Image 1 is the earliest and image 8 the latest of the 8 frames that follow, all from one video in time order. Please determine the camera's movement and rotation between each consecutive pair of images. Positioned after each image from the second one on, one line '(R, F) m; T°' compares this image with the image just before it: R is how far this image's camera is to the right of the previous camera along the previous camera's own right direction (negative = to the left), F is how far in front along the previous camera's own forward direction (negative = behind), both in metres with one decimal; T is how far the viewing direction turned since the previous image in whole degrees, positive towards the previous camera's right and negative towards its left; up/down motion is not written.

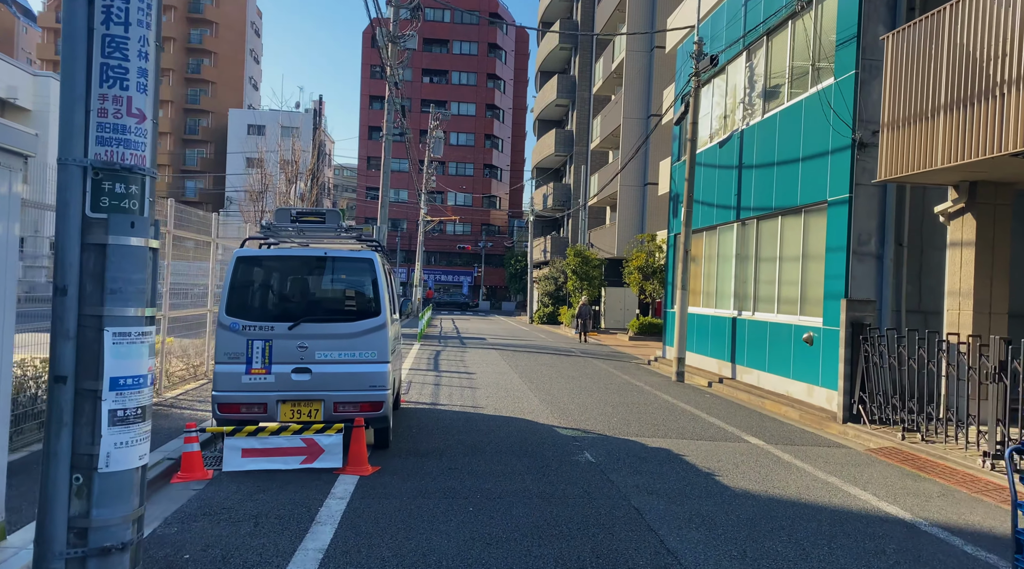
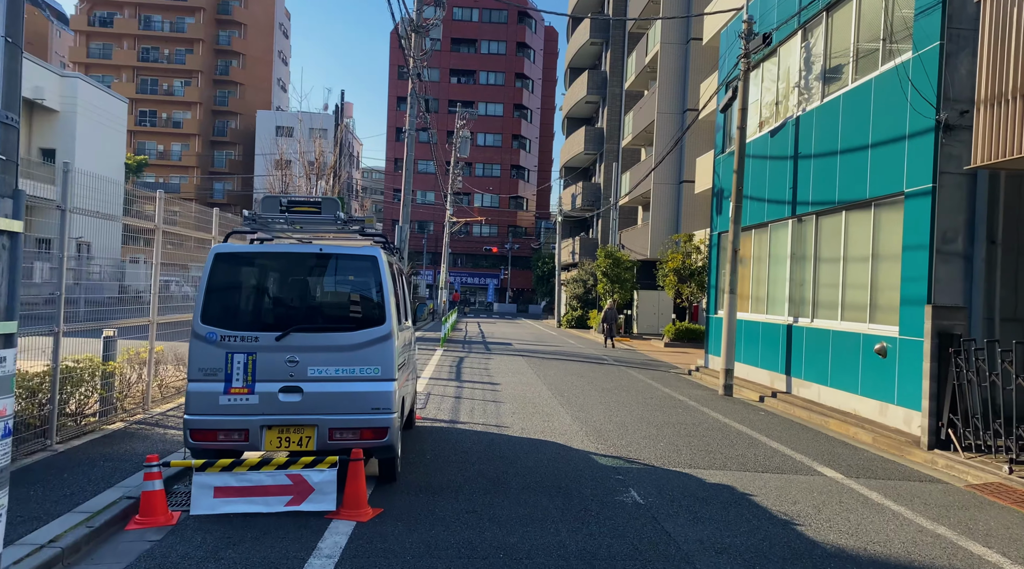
(0.0, +1.2) m; -2°
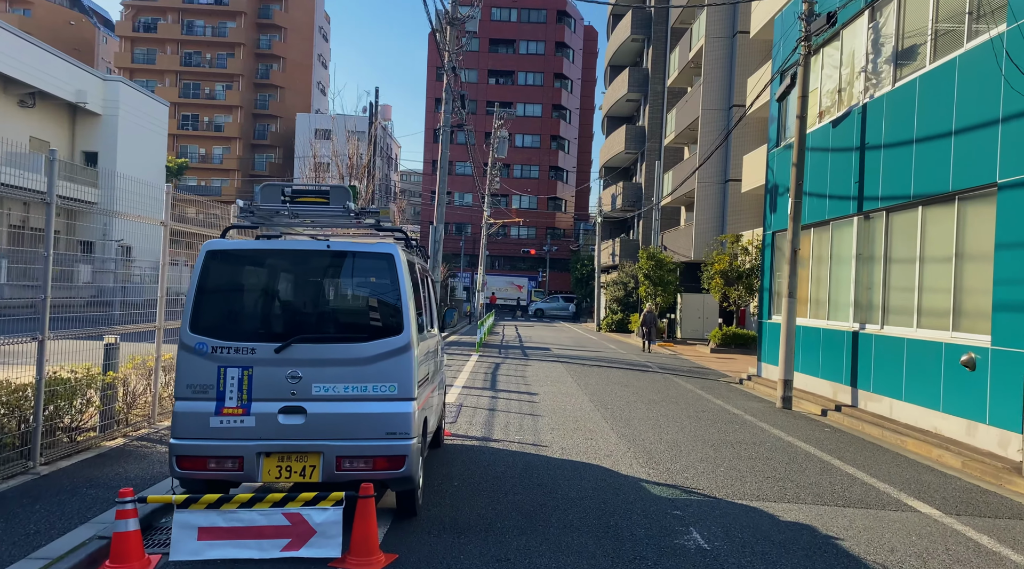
(0.0, +0.9) m; -3°
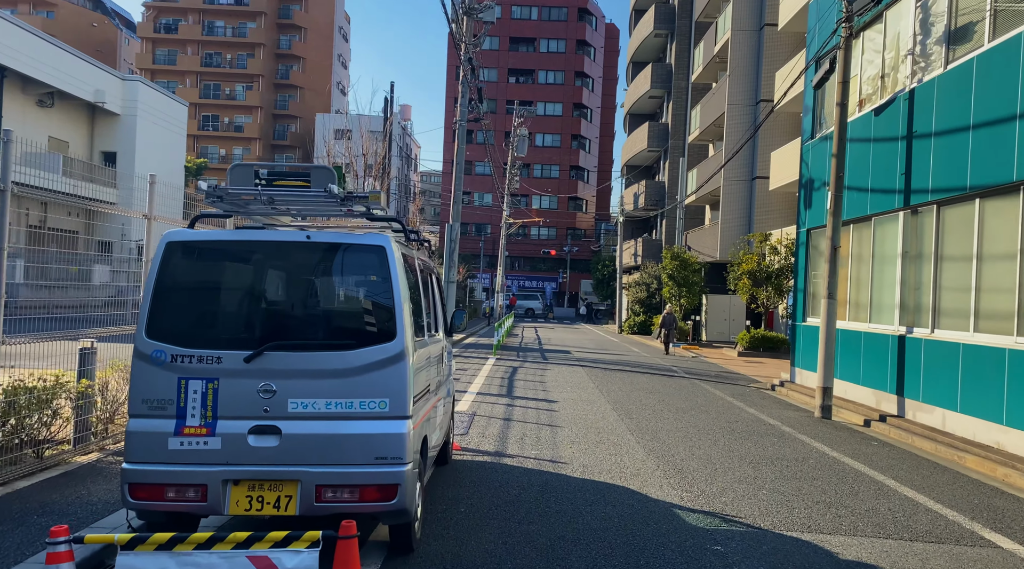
(0.0, +0.8) m; -2°
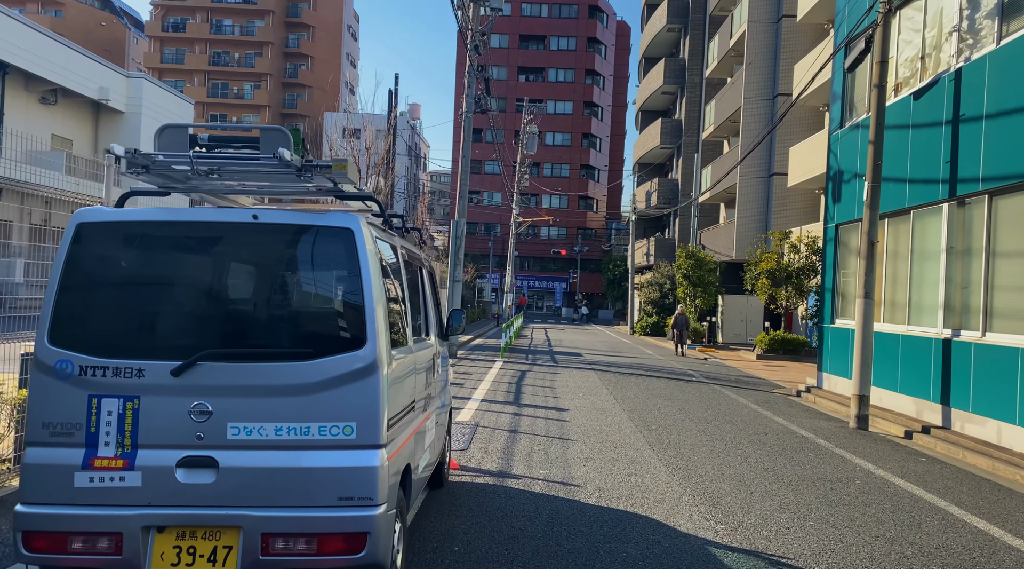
(0.0, +0.9) m; -1°
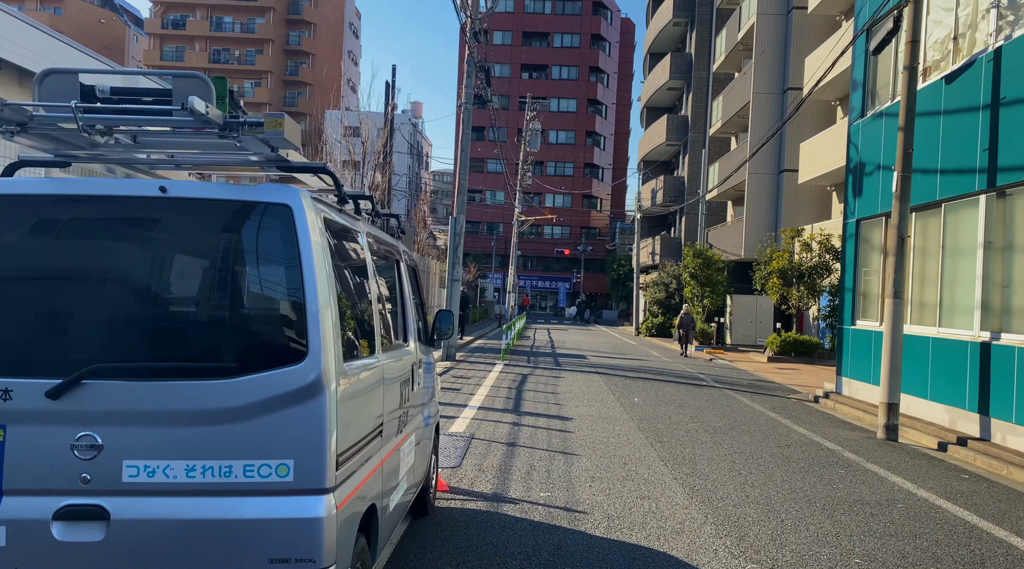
(+0.1, +0.8) m; 0°
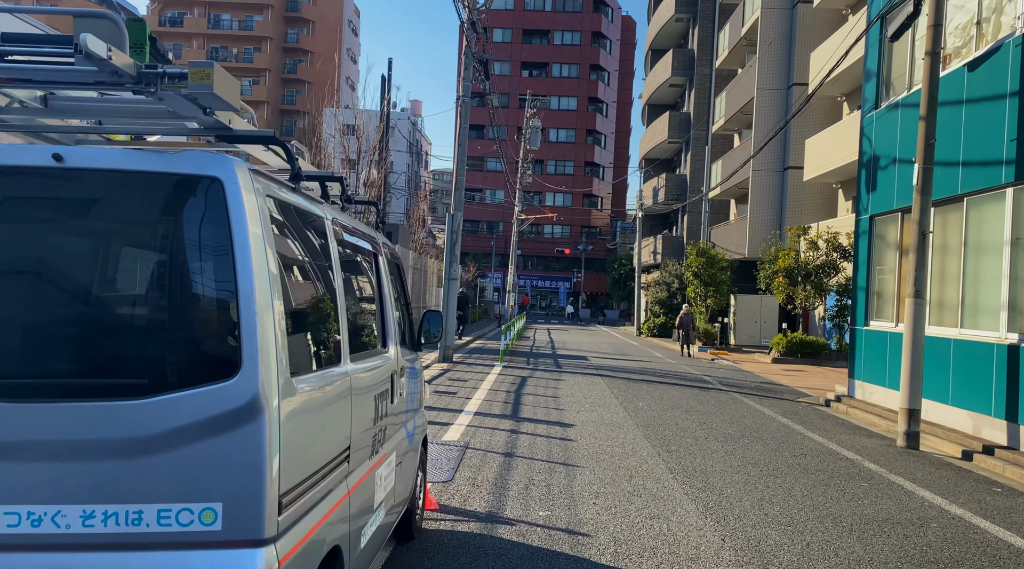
(0.0, +0.6) m; 0°
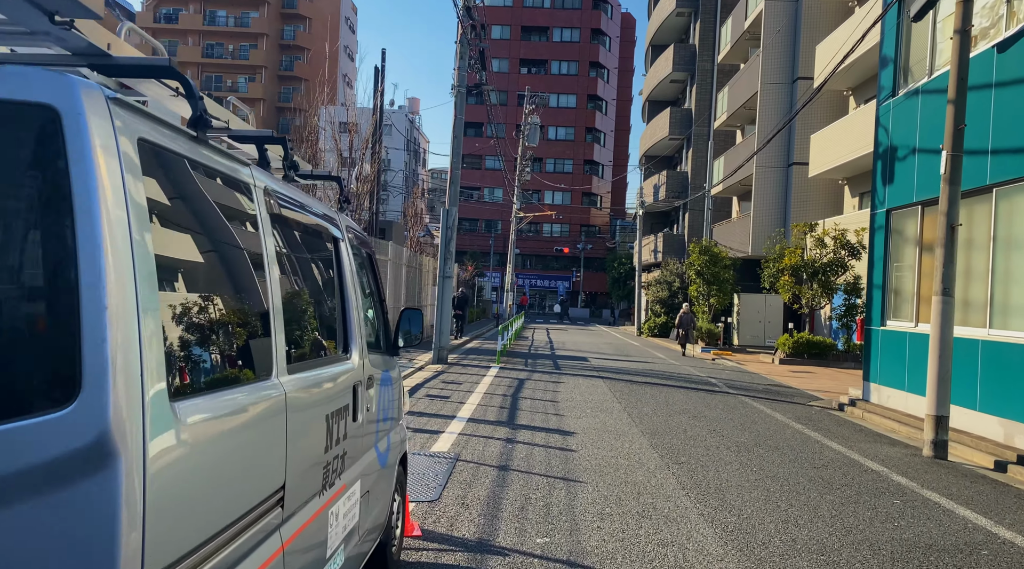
(0.0, +0.7) m; 0°
